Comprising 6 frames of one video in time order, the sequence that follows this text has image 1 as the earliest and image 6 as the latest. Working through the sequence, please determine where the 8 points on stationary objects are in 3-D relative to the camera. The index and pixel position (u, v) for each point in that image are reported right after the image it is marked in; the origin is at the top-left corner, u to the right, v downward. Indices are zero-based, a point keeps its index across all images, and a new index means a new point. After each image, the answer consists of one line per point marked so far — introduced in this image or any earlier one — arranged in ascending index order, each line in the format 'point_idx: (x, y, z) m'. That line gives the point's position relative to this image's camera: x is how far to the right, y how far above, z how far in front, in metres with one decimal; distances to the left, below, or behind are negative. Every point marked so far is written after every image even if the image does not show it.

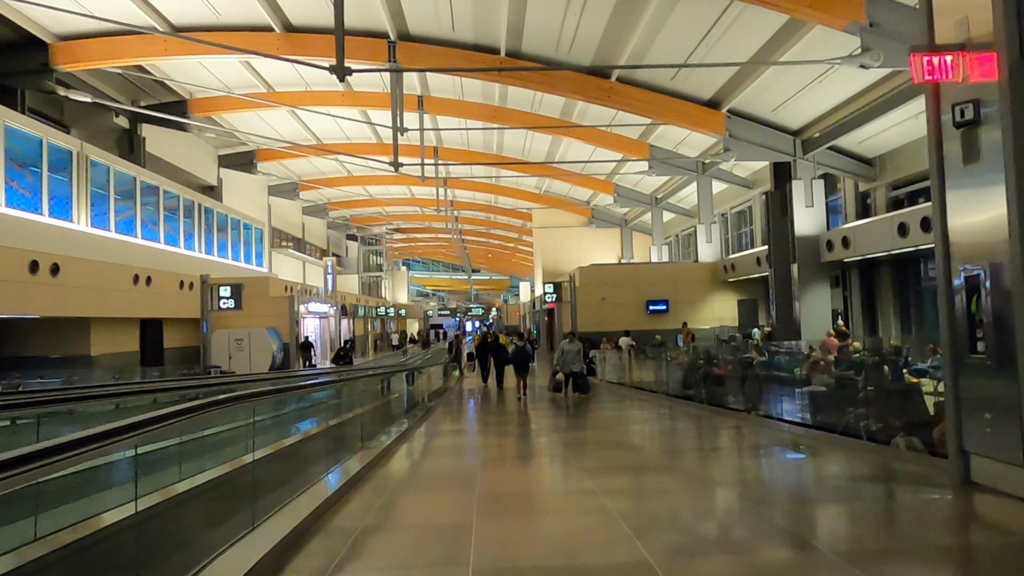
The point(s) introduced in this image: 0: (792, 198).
0: (+6.9, +2.2, +15.5) m
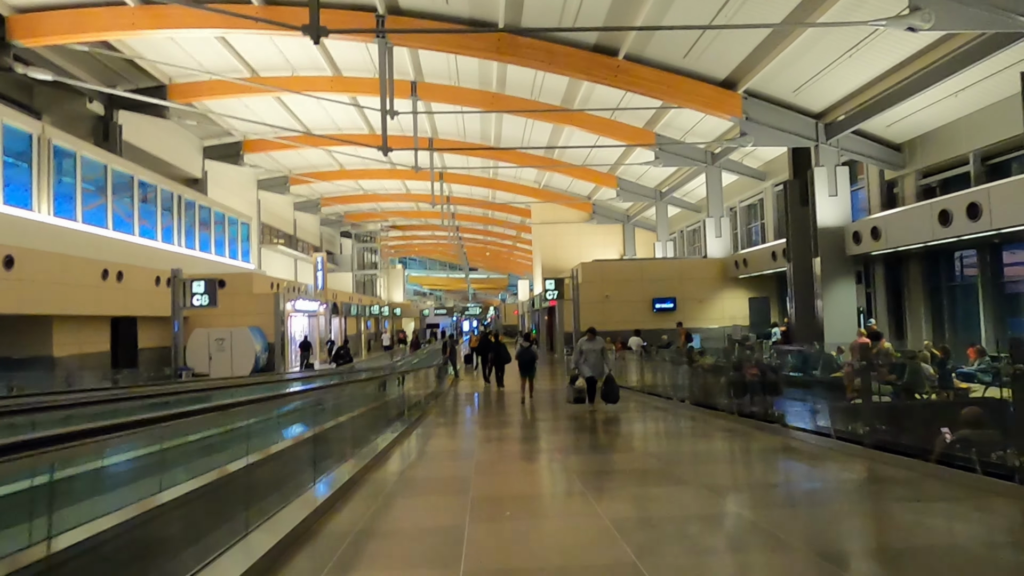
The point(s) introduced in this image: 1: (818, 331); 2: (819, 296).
0: (+6.9, +2.3, +14.3) m
1: (+6.9, -1.0, +14.3) m
2: (+6.8, -0.2, +14.1) m
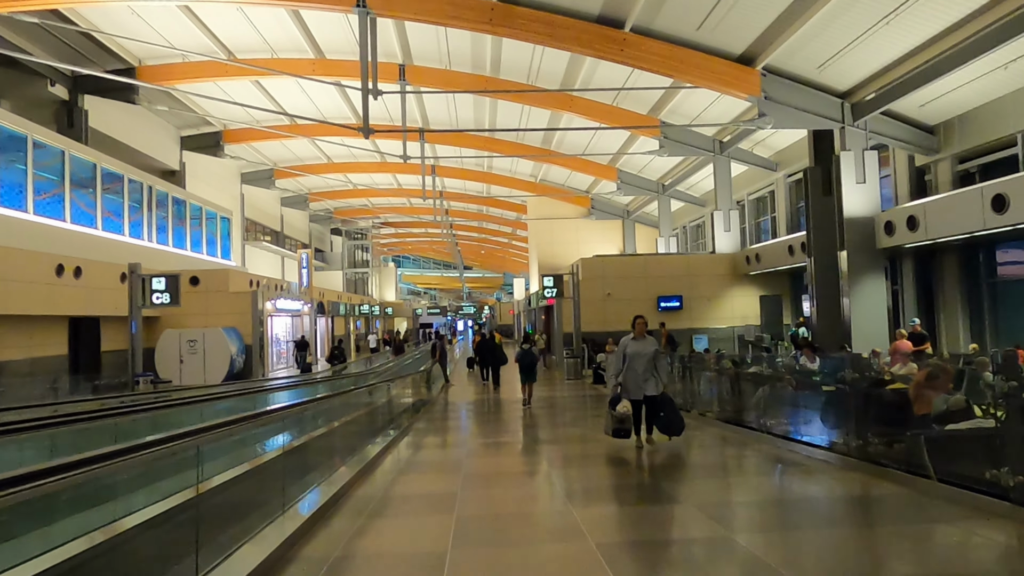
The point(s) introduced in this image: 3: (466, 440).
0: (+6.8, +2.4, +13.0) m
1: (+6.8, -0.9, +13.0) m
2: (+6.7, -0.1, +12.8) m
3: (-0.8, -2.5, +10.7) m
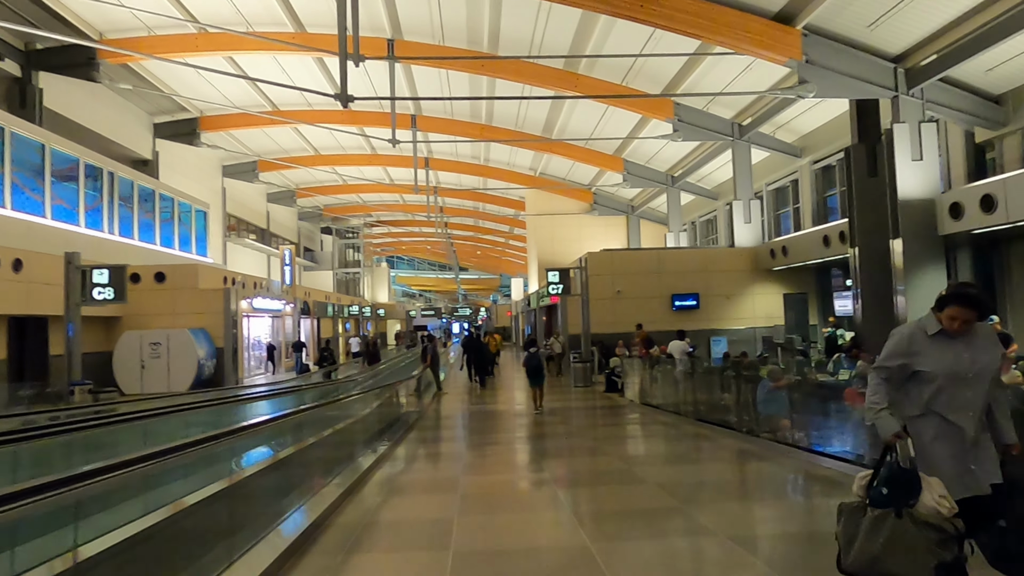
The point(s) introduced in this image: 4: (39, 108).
0: (+6.8, +2.5, +11.3) m
1: (+6.8, -0.8, +11.2) m
2: (+6.8, 0.0, +11.1) m
3: (-0.7, -2.4, +8.9) m
4: (-12.4, +4.7, +16.7) m
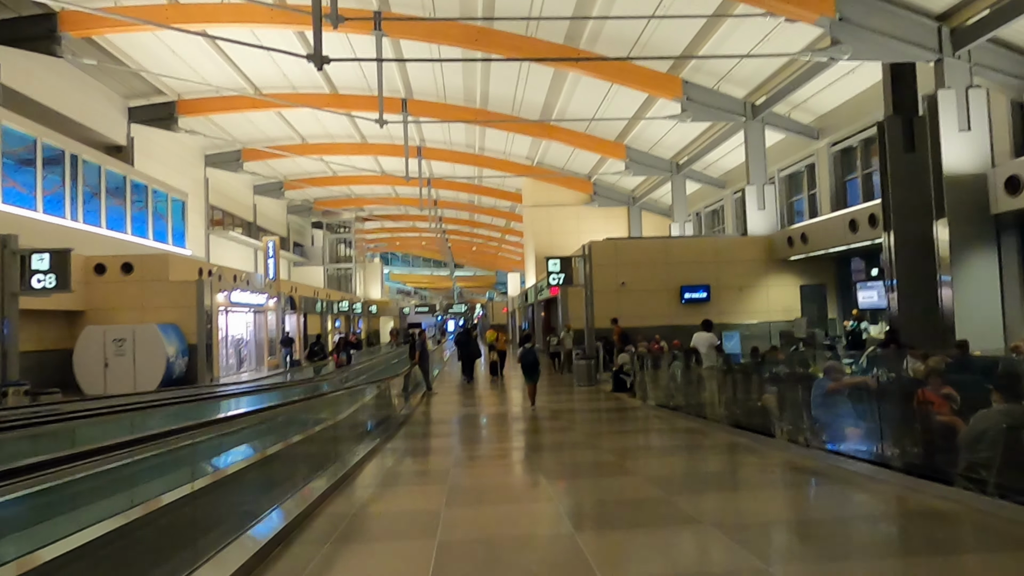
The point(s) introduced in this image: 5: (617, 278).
0: (+6.8, +2.7, +10.1) m
1: (+6.8, -0.6, +10.0) m
2: (+6.7, +0.2, +9.9) m
3: (-0.7, -2.2, +7.7) m
4: (-12.5, +4.9, +15.3) m
5: (+2.8, +0.2, +16.7) m
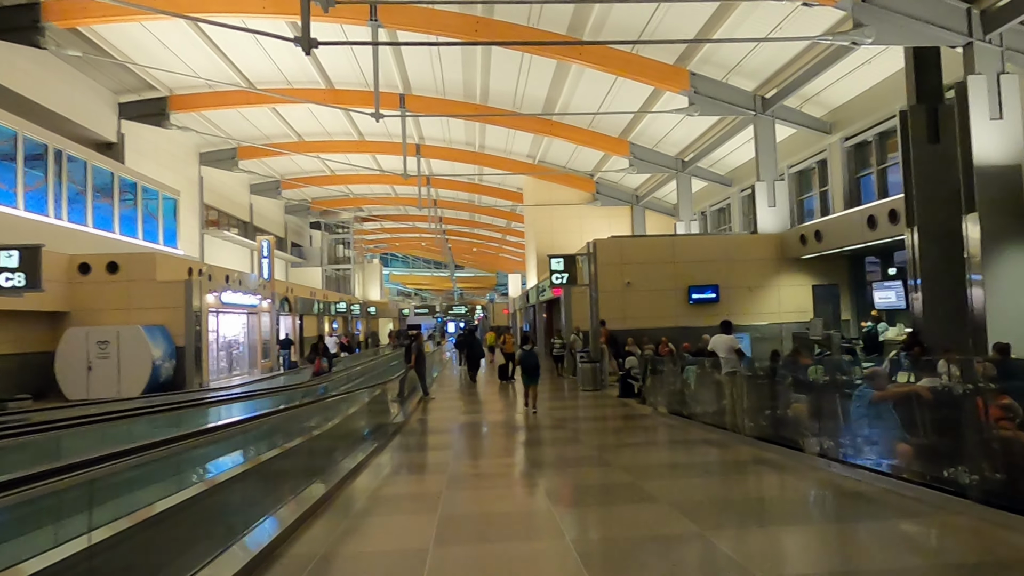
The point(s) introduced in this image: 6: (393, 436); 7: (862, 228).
0: (+6.8, +2.7, +9.5) m
1: (+6.8, -0.6, +9.4) m
2: (+6.8, +0.2, +9.2) m
3: (-0.7, -2.2, +7.0) m
4: (-12.5, +4.9, +14.7) m
5: (+2.8, +0.2, +16.0) m
6: (-2.0, -2.4, +10.0) m
7: (+7.1, +1.2, +13.1) m
